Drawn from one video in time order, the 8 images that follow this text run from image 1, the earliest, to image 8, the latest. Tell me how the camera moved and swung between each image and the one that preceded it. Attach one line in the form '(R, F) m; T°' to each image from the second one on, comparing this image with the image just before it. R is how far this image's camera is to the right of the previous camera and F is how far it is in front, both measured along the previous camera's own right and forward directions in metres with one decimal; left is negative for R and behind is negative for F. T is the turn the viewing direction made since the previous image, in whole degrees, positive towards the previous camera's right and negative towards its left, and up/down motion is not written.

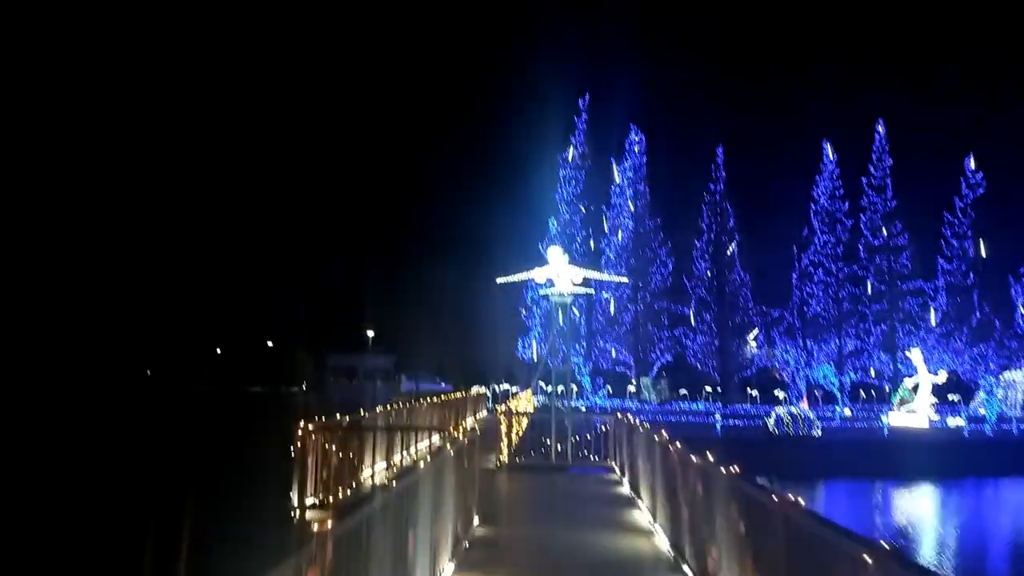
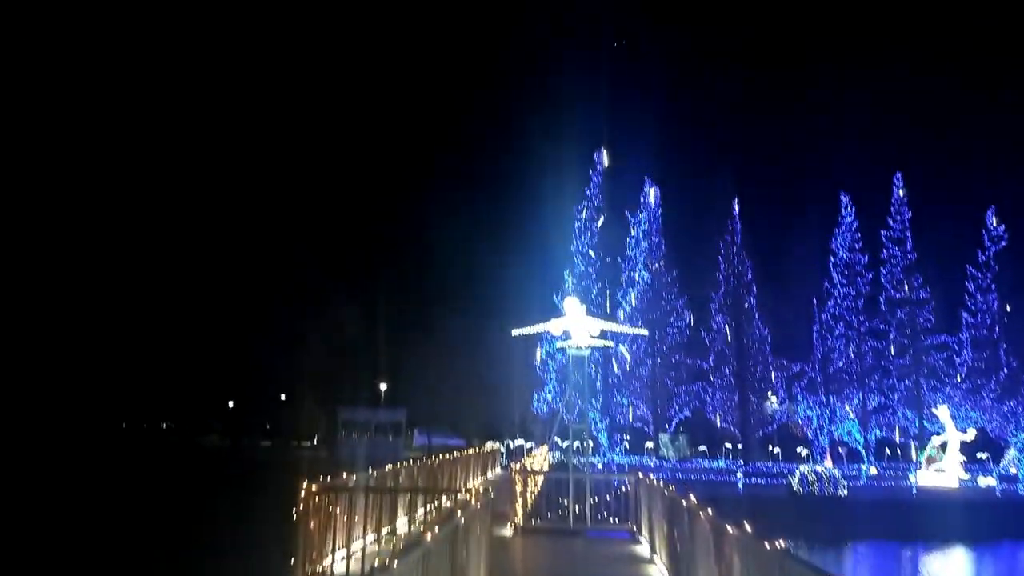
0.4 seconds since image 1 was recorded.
(0.0, +0.3) m; -1°
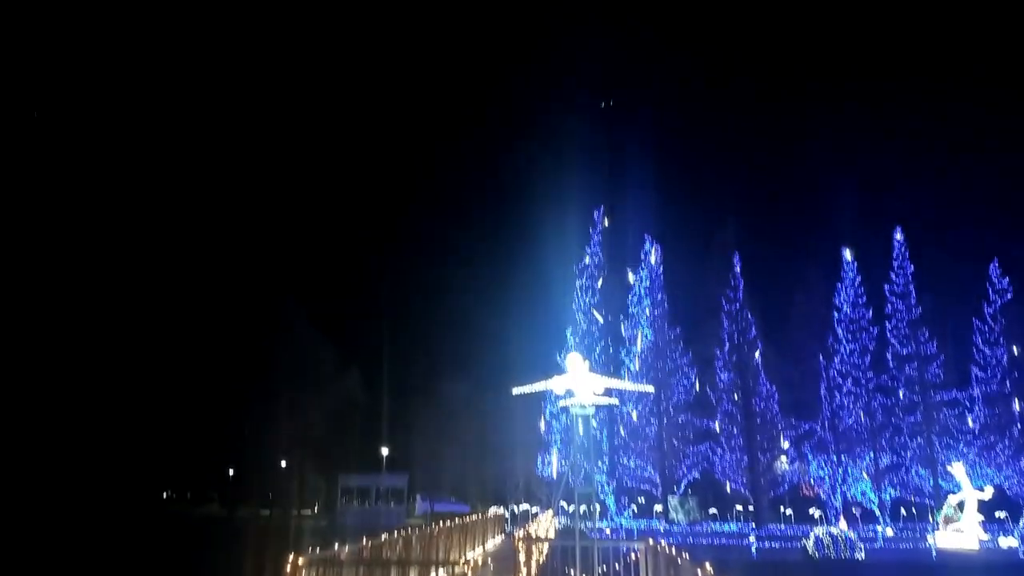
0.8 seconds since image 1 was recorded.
(0.0, +0.2) m; 0°
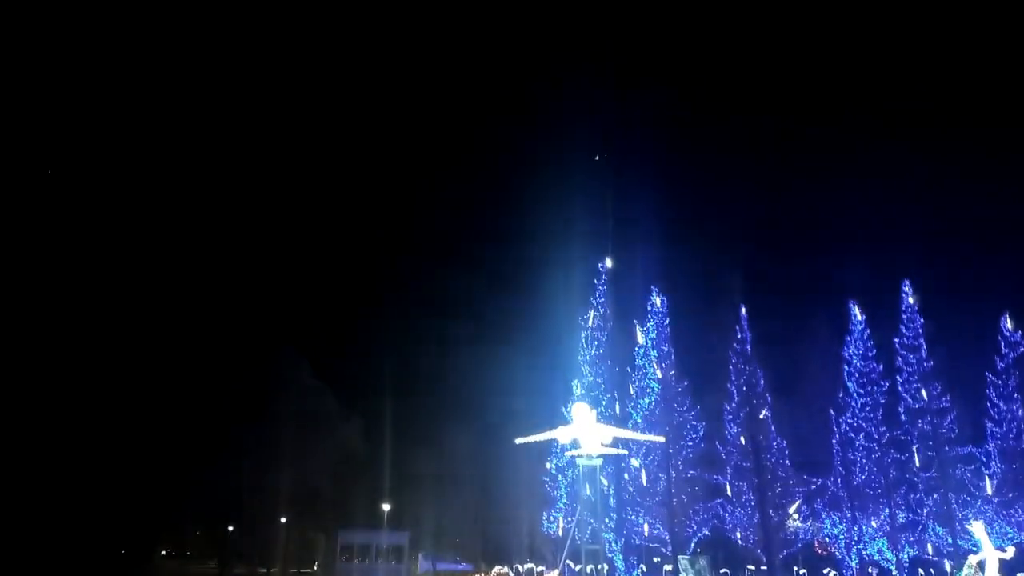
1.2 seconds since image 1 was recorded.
(0.0, +0.3) m; 0°
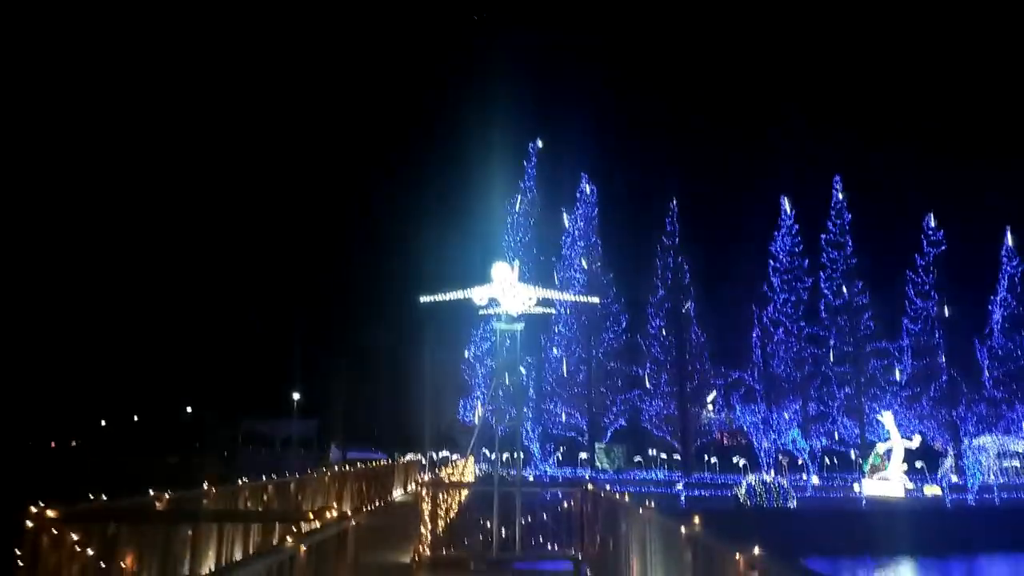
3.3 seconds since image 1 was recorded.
(+0.2, +1.7) m; +6°
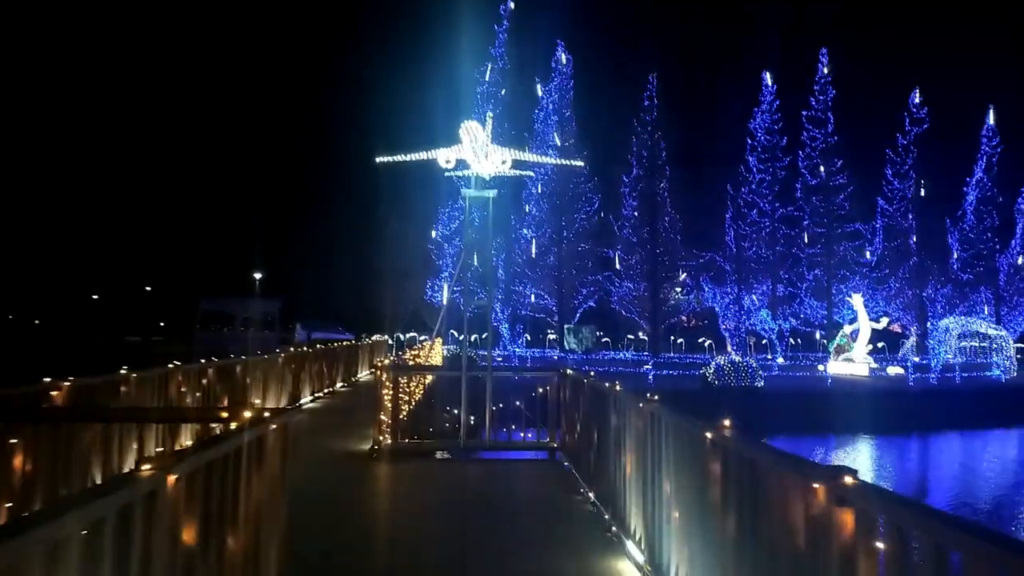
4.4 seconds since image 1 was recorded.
(0.0, +0.9) m; +2°
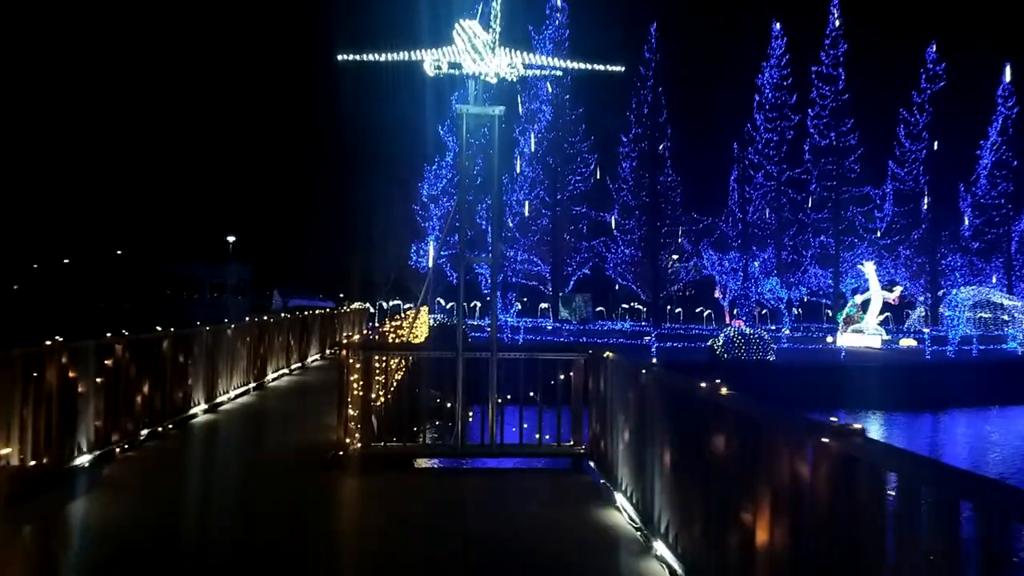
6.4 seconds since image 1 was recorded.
(-0.2, +1.7) m; +1°
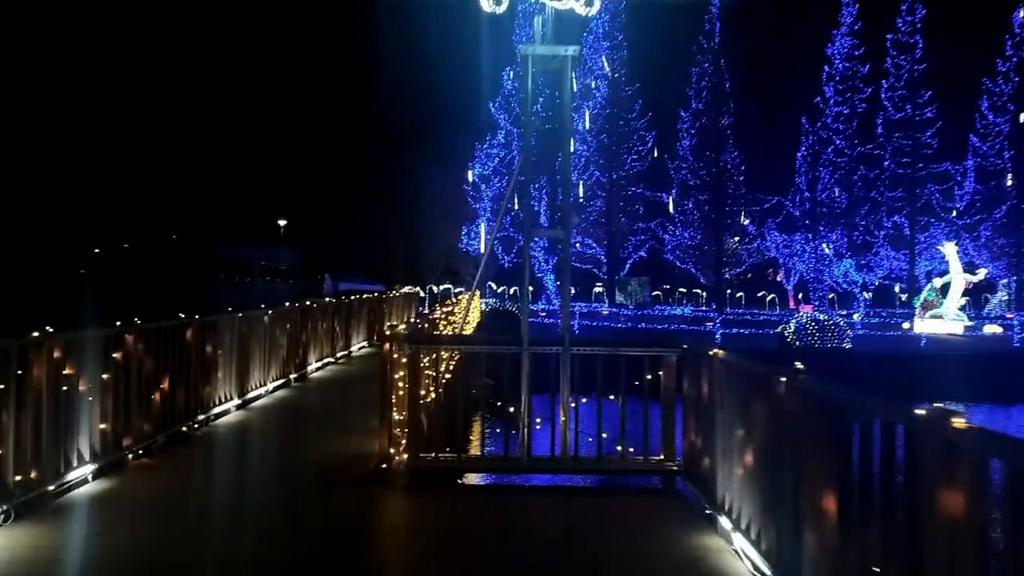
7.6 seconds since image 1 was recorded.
(-0.1, +0.9) m; -4°
